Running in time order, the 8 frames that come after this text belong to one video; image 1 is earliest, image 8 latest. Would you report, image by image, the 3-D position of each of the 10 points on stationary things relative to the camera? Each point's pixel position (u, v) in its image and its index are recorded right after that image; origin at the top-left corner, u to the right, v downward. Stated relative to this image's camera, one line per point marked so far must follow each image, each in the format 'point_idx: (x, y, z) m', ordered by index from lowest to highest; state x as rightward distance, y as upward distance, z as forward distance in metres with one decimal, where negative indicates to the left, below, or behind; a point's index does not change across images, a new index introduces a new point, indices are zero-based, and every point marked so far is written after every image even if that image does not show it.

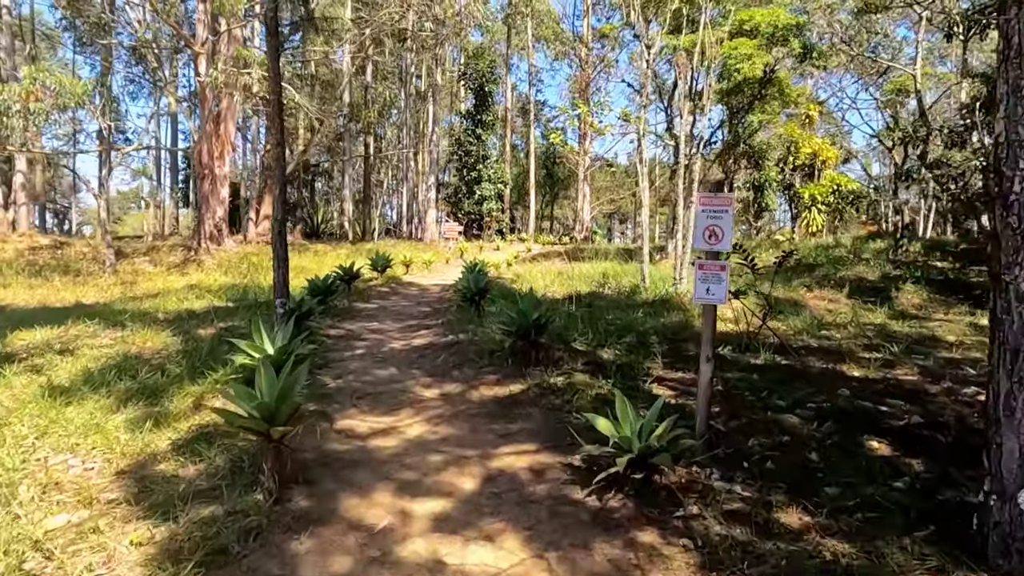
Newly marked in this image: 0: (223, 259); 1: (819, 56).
0: (-5.0, +0.5, +11.4) m
1: (+4.9, +3.7, +10.5) m
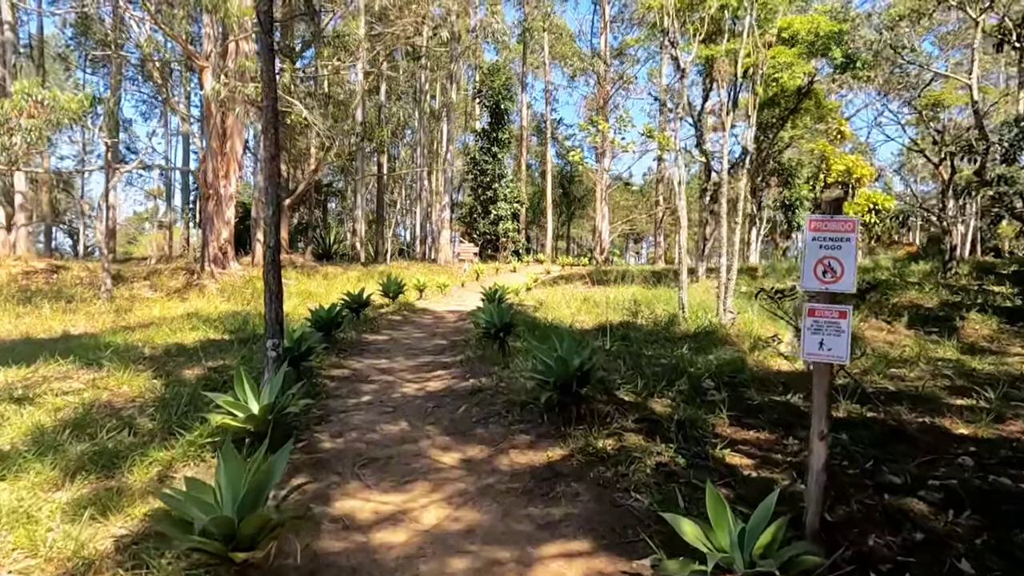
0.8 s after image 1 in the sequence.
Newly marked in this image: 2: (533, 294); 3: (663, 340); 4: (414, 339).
0: (-4.6, +0.1, +10.8) m
1: (+5.2, +3.3, +9.8) m
2: (+0.3, -0.1, +9.9) m
3: (+1.4, -0.5, +6.1) m
4: (-1.0, -0.5, +6.8) m
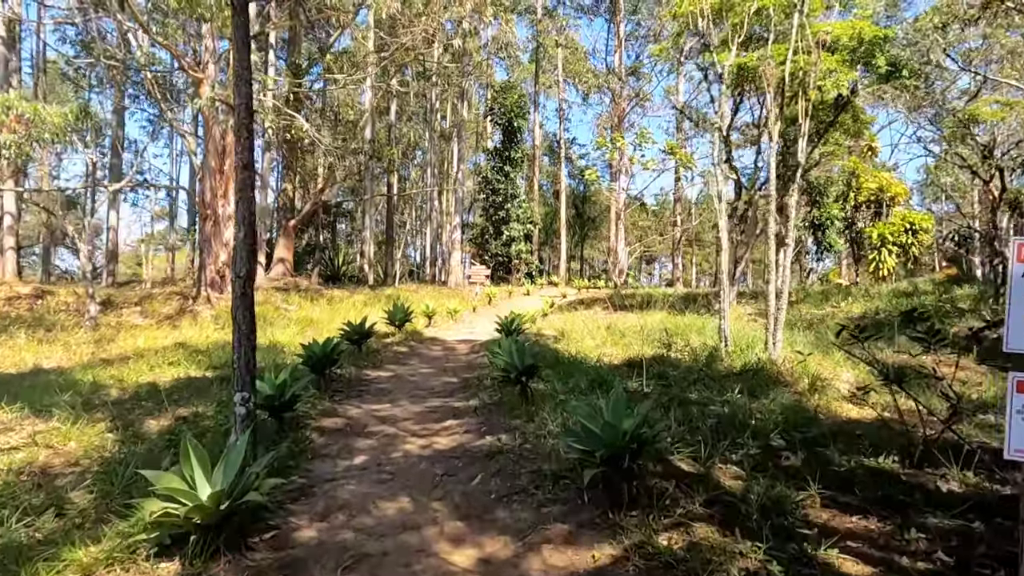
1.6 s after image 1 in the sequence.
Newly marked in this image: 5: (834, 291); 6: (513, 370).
0: (-4.4, -0.3, +10.1) m
1: (+5.4, +2.9, +9.1) m
2: (+0.5, -0.5, +9.2) m
3: (+1.6, -0.7, +5.3) m
4: (-0.8, -0.8, +6.1) m
5: (+6.1, -0.1, +12.7) m
6: (0.0, -0.5, +4.3) m
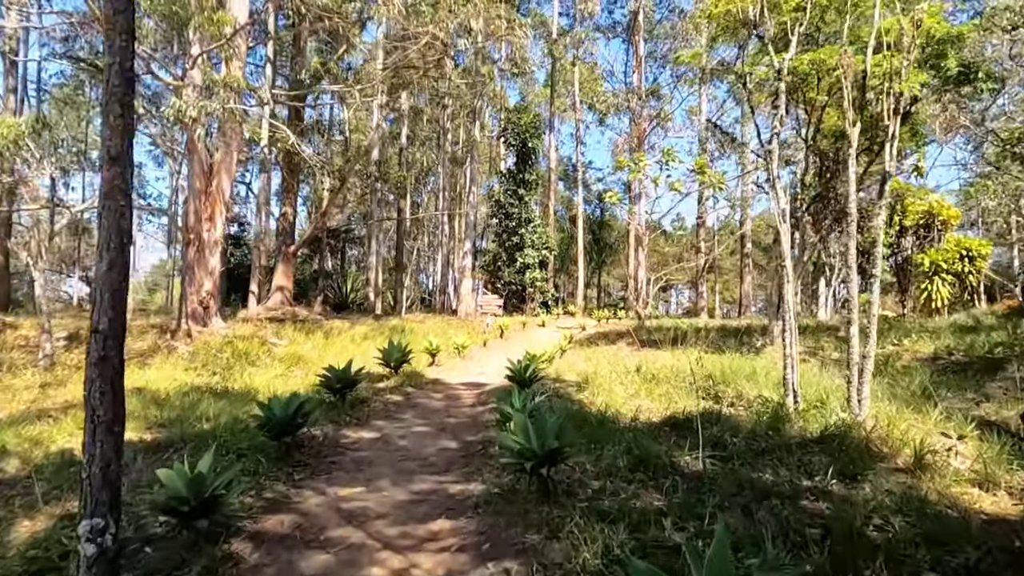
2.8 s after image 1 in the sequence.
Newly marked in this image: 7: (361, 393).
0: (-4.2, -0.8, +9.1) m
1: (+5.6, +2.5, +7.9) m
2: (+0.7, -0.9, +8.0) m
3: (+1.7, -1.0, +4.1) m
4: (-0.7, -1.1, +4.9) m
5: (+6.4, -0.6, +11.4) m
6: (+0.1, -0.8, +3.2) m
7: (-1.4, -1.0, +6.1) m
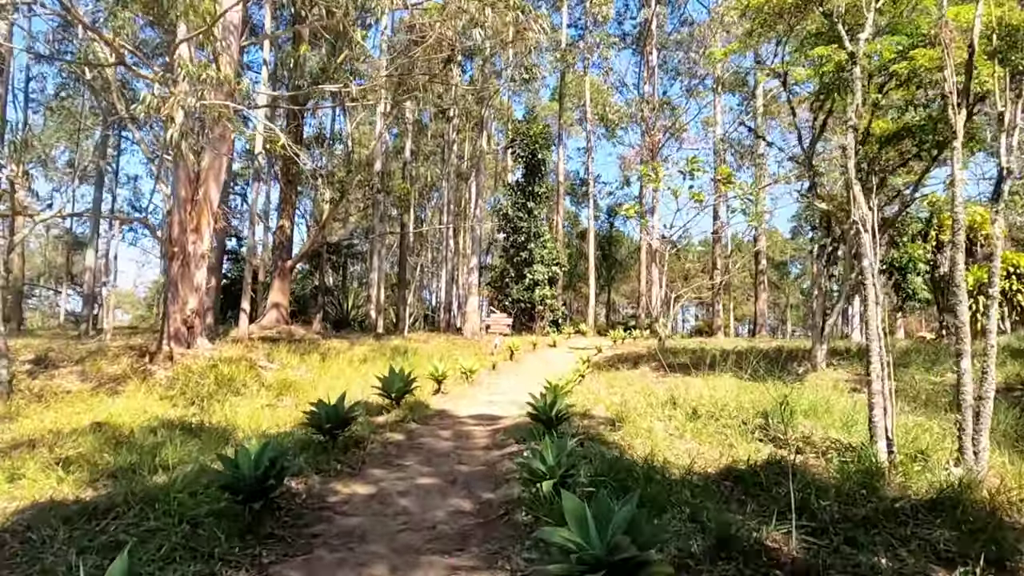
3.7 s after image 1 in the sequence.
0: (-4.0, -1.0, +8.2) m
1: (+5.7, +2.3, +7.1) m
2: (+0.9, -1.1, +7.0) m
3: (+1.8, -1.1, +3.2) m
4: (-0.6, -1.2, +4.0) m
5: (+6.6, -0.9, +10.5) m
6: (+0.2, -0.9, +2.2) m
7: (-1.2, -1.1, +5.2) m
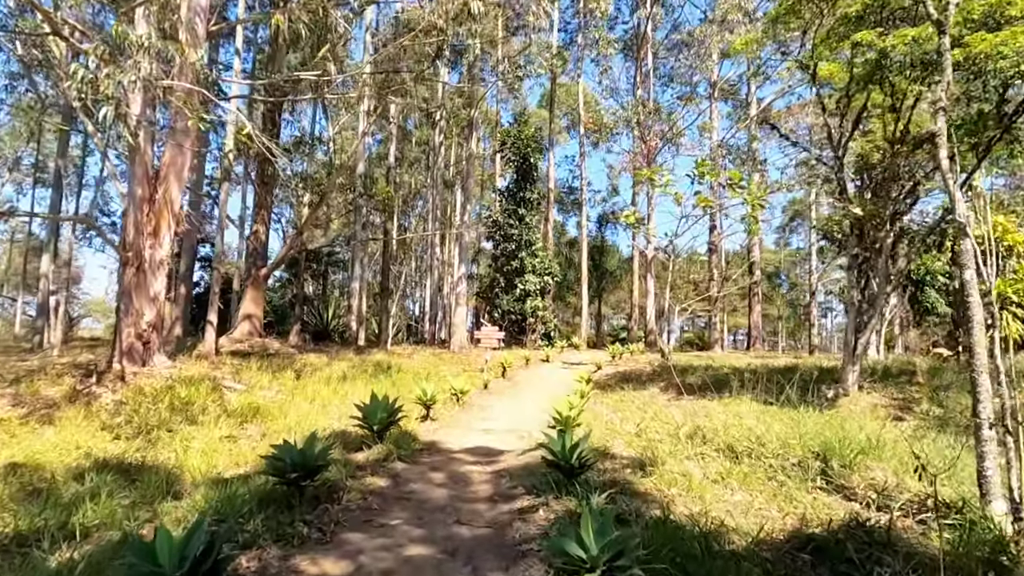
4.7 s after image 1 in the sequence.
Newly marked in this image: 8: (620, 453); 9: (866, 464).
0: (-4.0, -1.1, +7.1) m
1: (+5.8, +2.1, +6.4) m
2: (+0.9, -1.2, +6.2) m
3: (+1.9, -1.2, +2.3) m
4: (-0.5, -1.3, +3.1) m
5: (+6.5, -1.1, +9.7) m
6: (+0.4, -0.9, +1.3) m
7: (-1.2, -1.2, +4.3) m
8: (+0.8, -1.2, +4.9) m
9: (+2.3, -1.2, +4.4) m
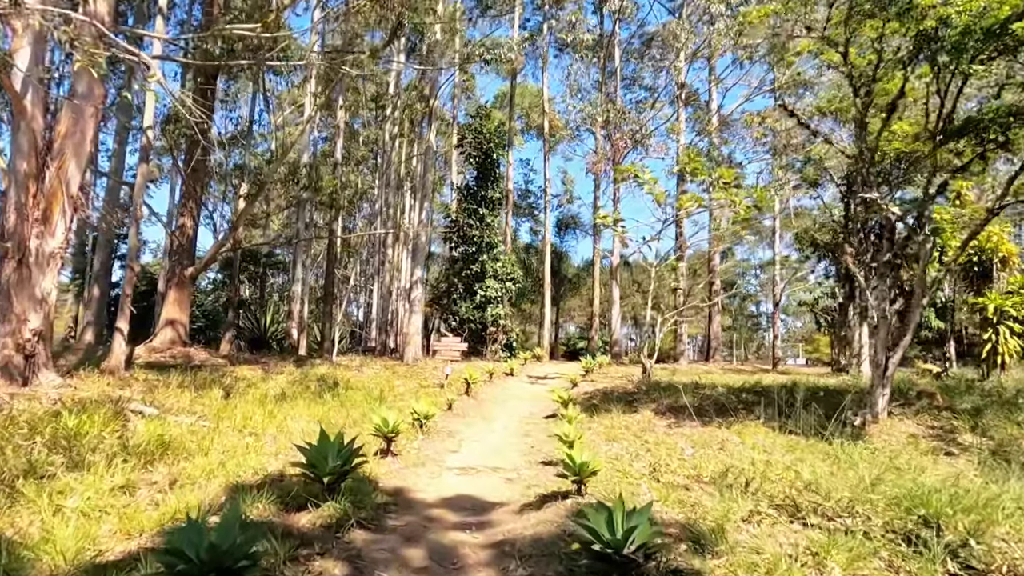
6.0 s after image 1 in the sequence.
0: (-4.2, -1.1, +5.5) m
1: (+5.7, +2.0, +5.6) m
2: (+0.8, -1.3, +4.9) m
3: (+2.1, -1.2, +1.2) m
4: (-0.3, -1.3, +1.8) m
5: (+6.1, -1.3, +9.0) m
6: (+0.7, -0.9, +0.1) m
7: (-1.1, -1.2, +2.9) m
8: (+0.8, -1.2, +3.7) m
9: (+2.4, -1.2, +3.3) m
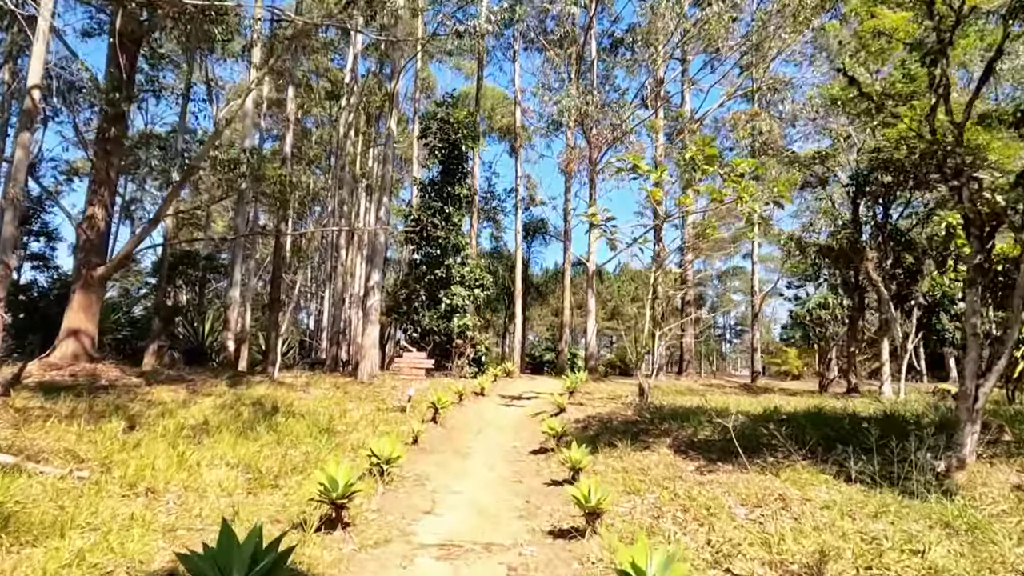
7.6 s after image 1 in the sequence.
0: (-4.2, -1.1, +3.7) m
1: (+5.7, +1.9, +4.5) m
2: (+0.8, -1.3, +3.4) m
3: (+2.4, -1.2, -0.2) m
4: (-0.1, -1.3, +0.2) m
5: (+5.8, -1.4, +7.8) m
6: (+1.0, -0.9, -1.4) m
7: (-0.9, -1.2, +1.3) m
8: (+0.9, -1.3, +2.2) m
9: (+2.5, -1.2, +1.9) m
